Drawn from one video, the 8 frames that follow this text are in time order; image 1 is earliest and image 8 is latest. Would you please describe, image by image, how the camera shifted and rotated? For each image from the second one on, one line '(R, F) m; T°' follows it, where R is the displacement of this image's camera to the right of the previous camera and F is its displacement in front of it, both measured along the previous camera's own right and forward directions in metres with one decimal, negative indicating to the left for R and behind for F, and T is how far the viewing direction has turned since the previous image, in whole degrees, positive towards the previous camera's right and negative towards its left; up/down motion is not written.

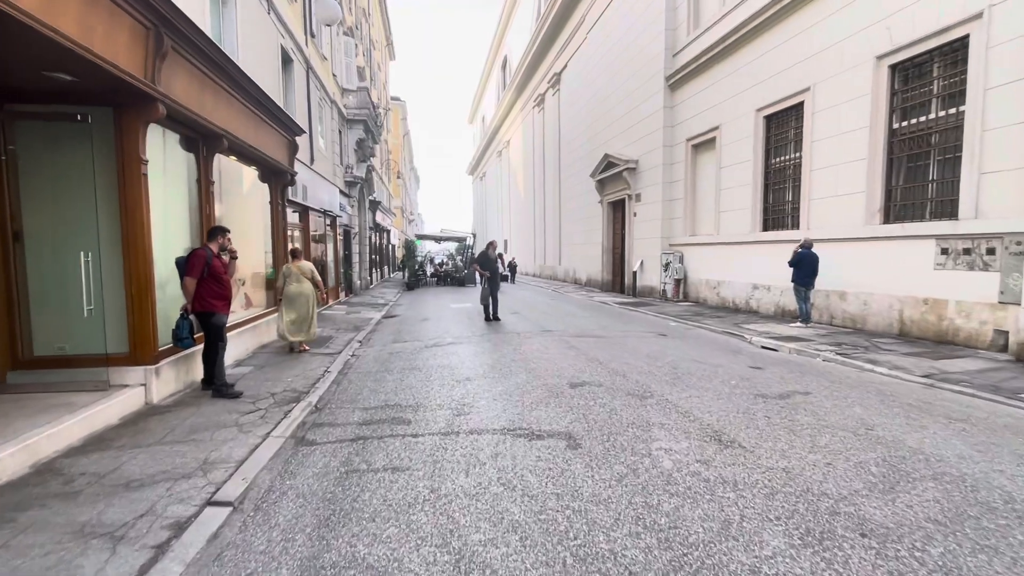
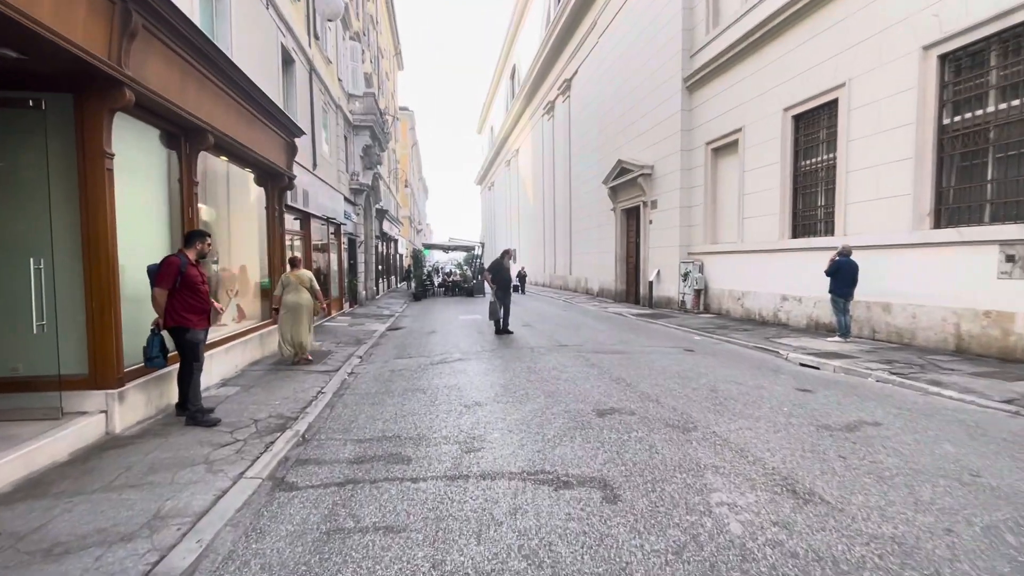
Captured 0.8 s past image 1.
(-0.1, +0.8) m; -1°
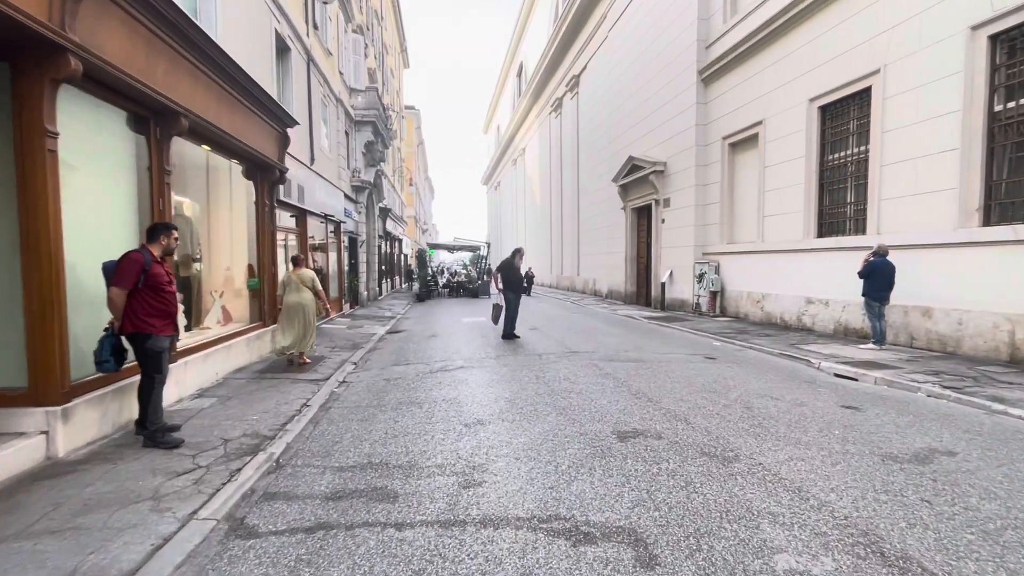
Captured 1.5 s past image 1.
(0.0, +0.7) m; -1°
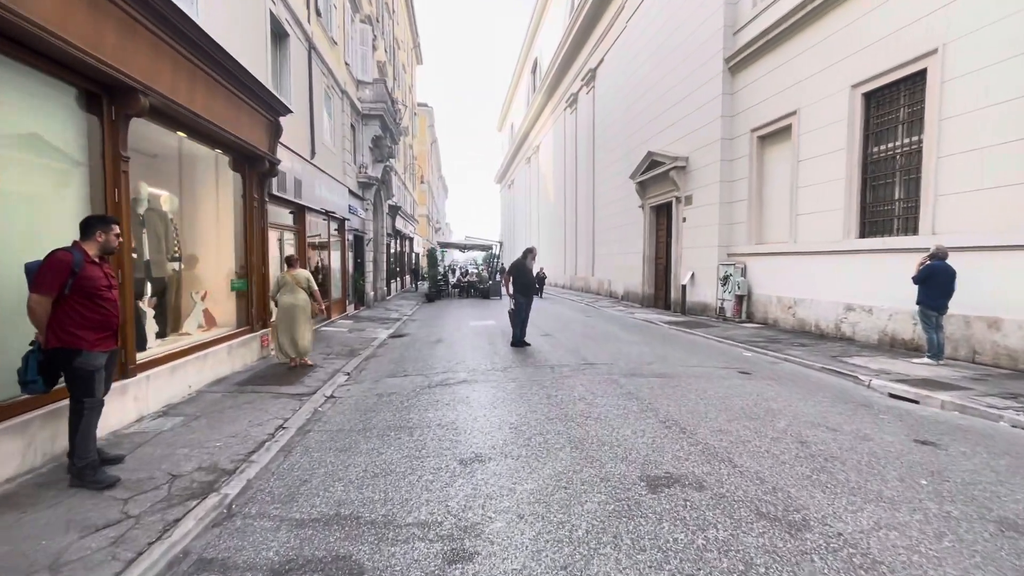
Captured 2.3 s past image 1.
(+0.1, +0.8) m; -2°
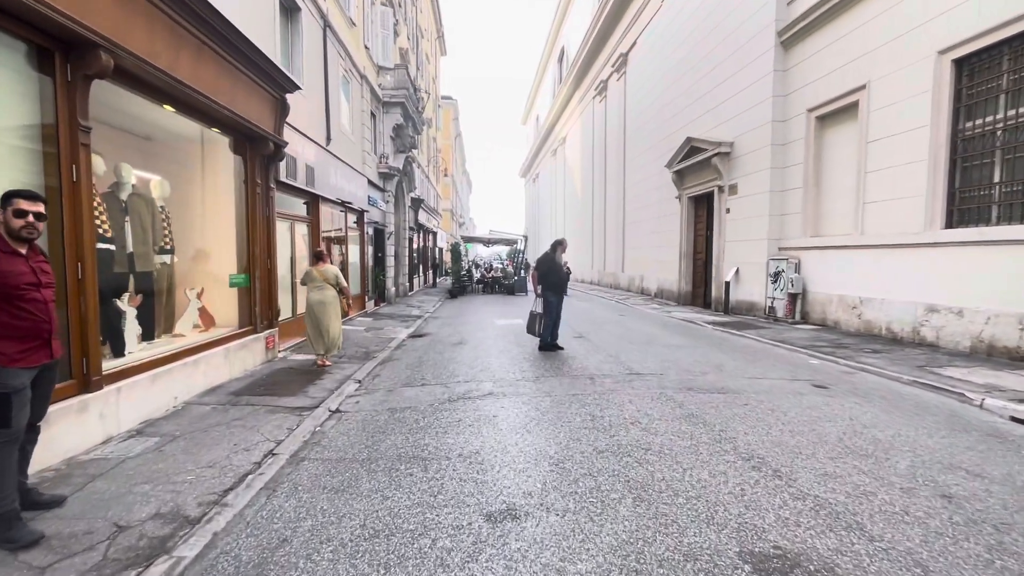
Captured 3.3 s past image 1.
(-0.1, +1.0) m; -3°
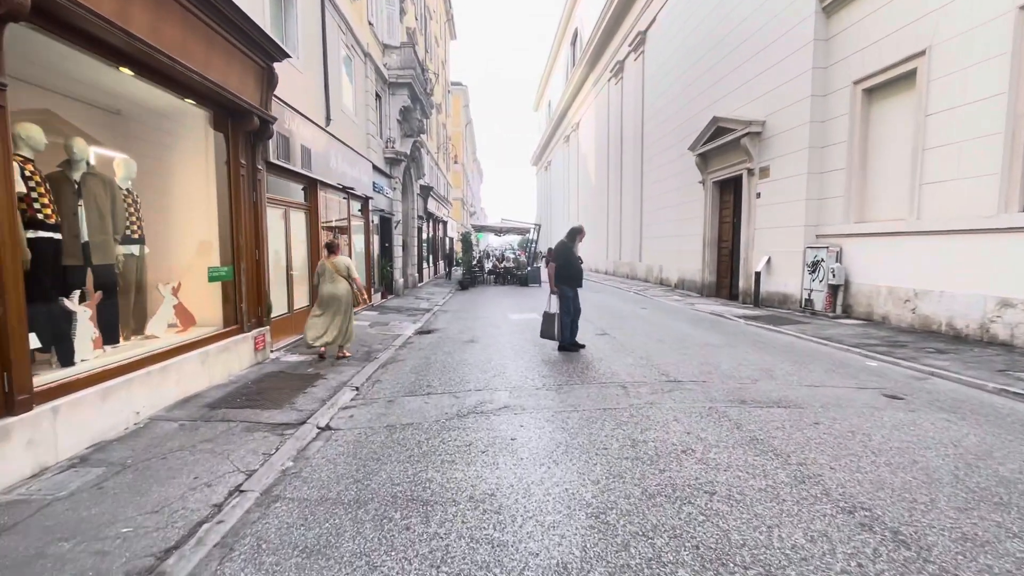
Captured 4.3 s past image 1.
(-0.1, +0.9) m; -1°
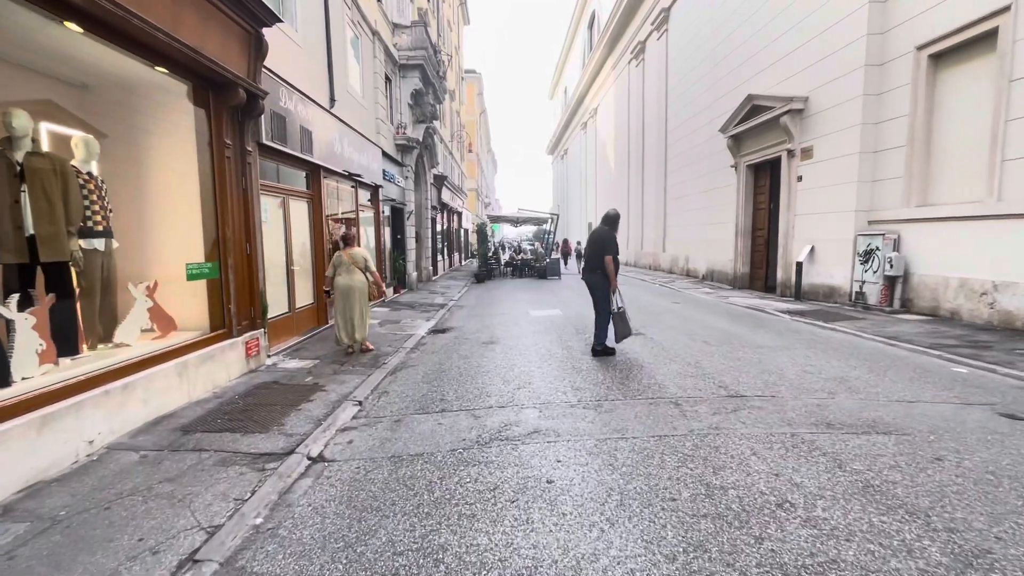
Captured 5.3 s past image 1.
(-0.1, +0.9) m; -2°
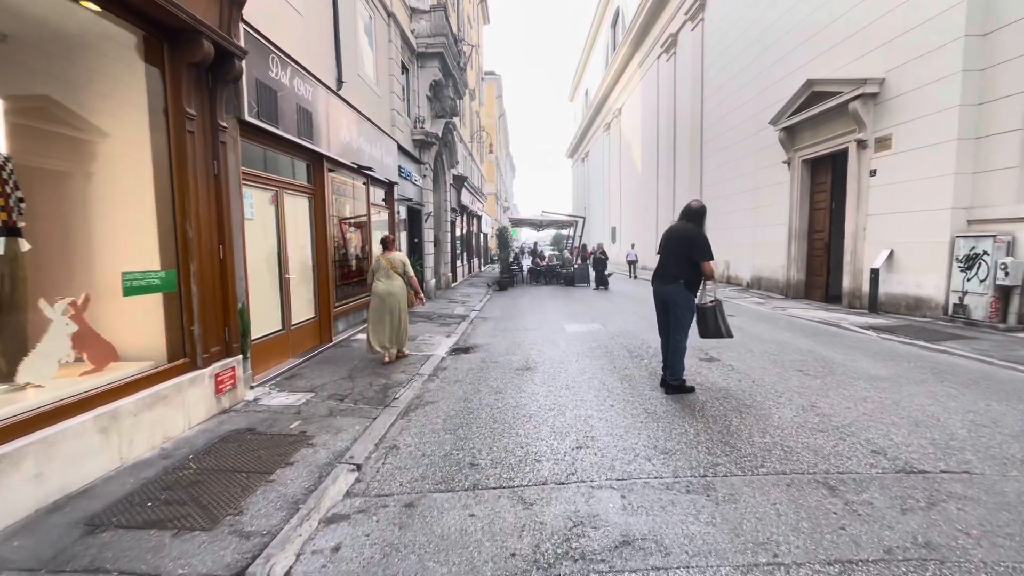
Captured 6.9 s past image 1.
(-0.3, +1.5) m; -2°
